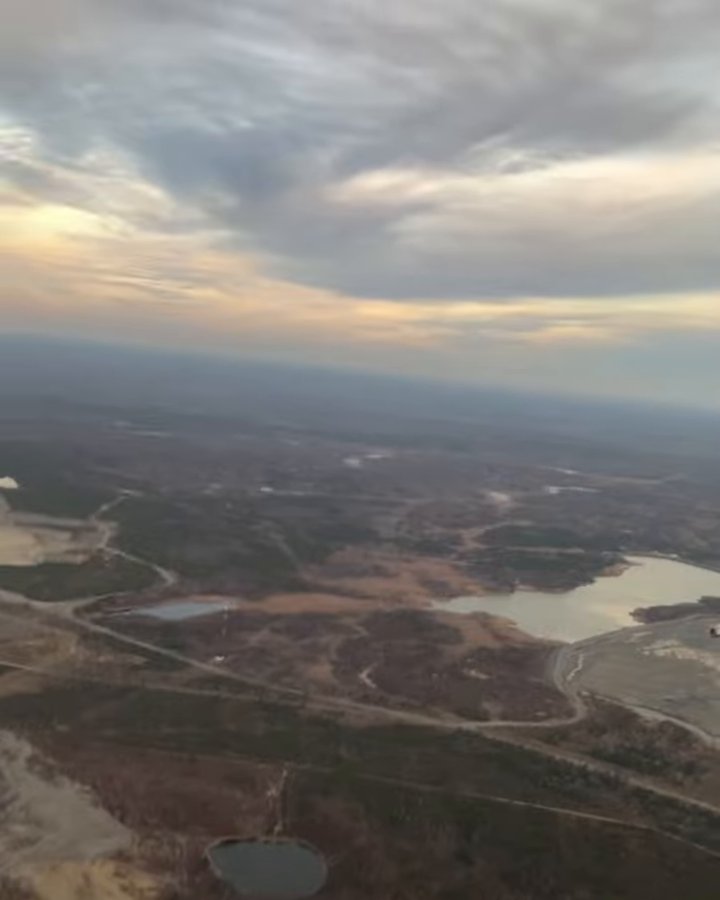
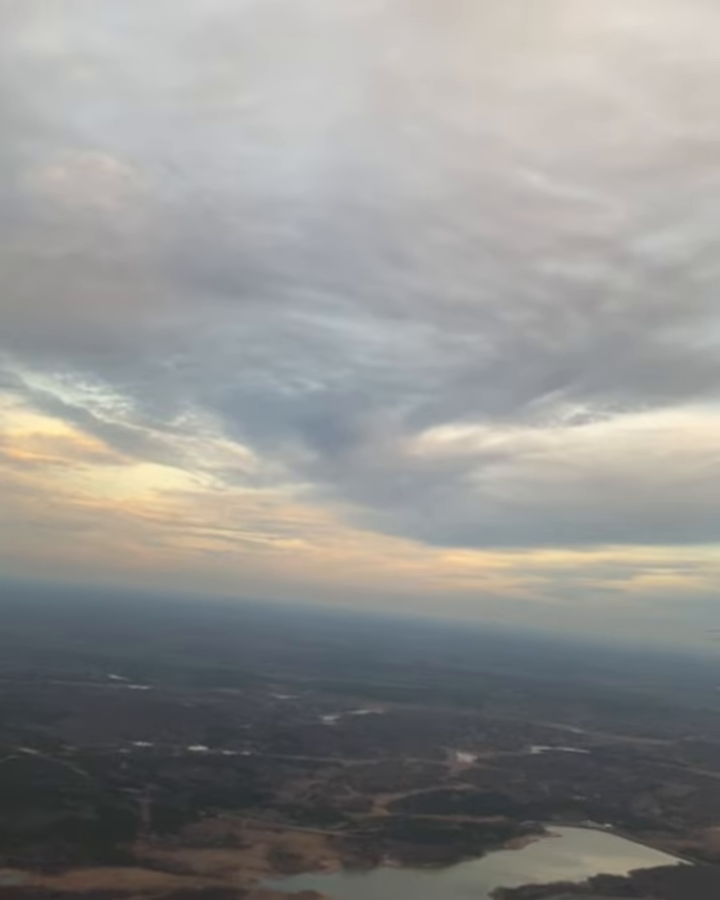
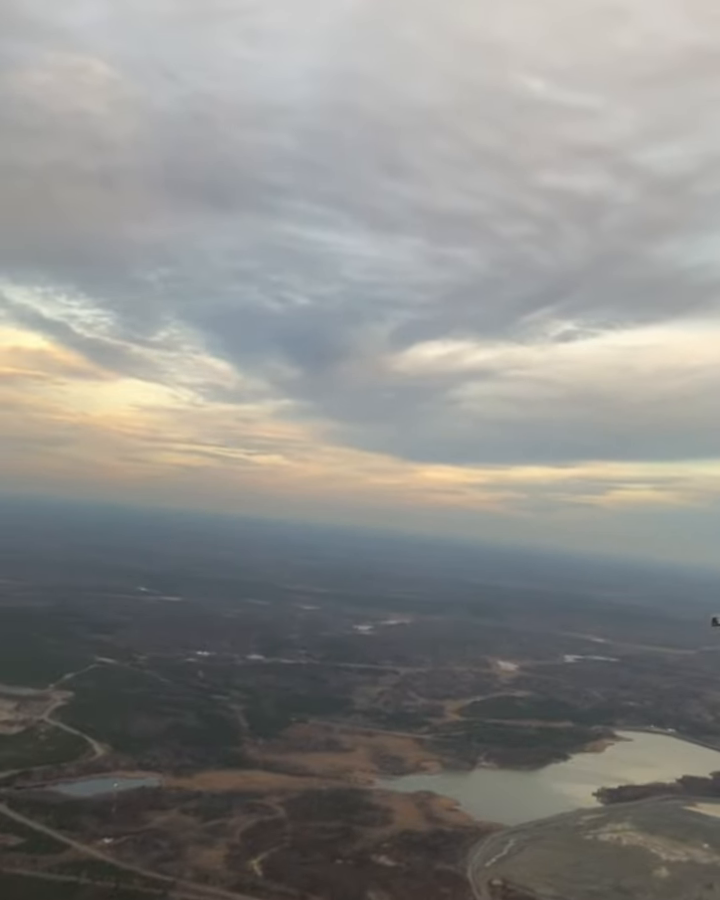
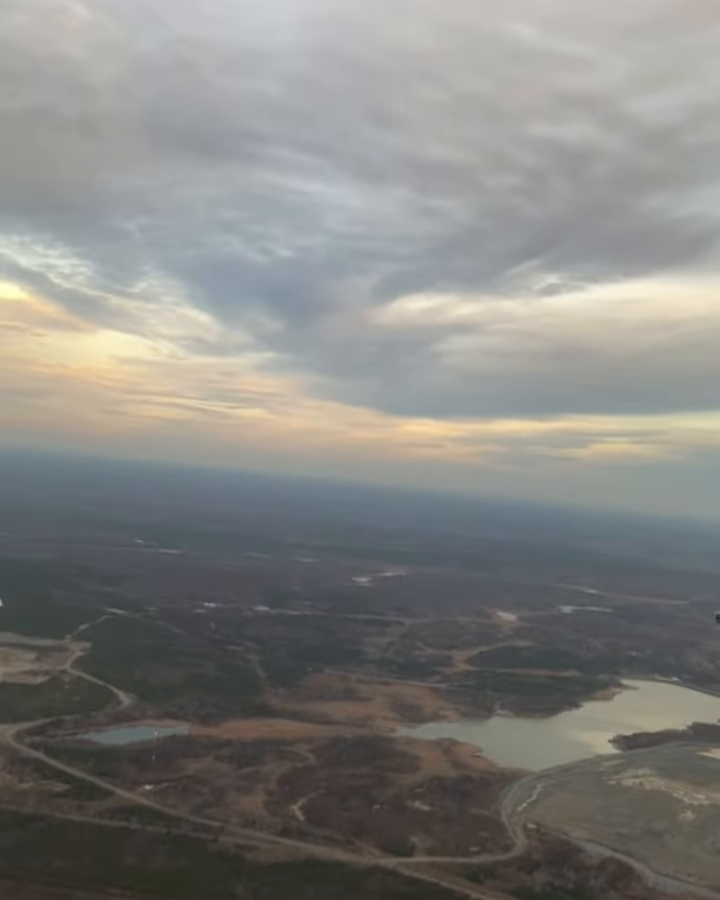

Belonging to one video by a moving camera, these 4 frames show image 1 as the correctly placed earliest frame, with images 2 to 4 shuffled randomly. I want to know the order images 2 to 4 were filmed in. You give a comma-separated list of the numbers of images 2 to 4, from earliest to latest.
4, 3, 2
